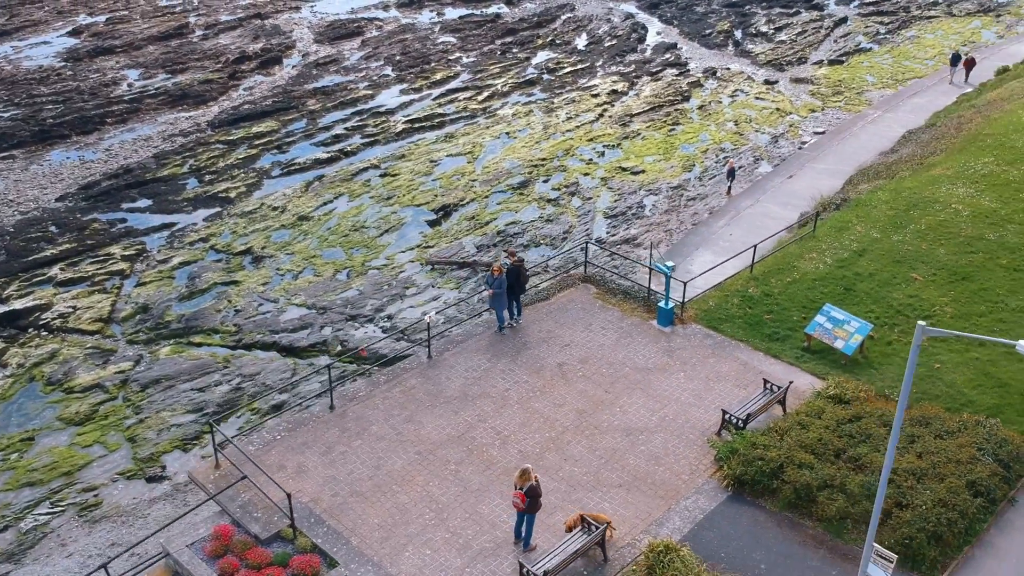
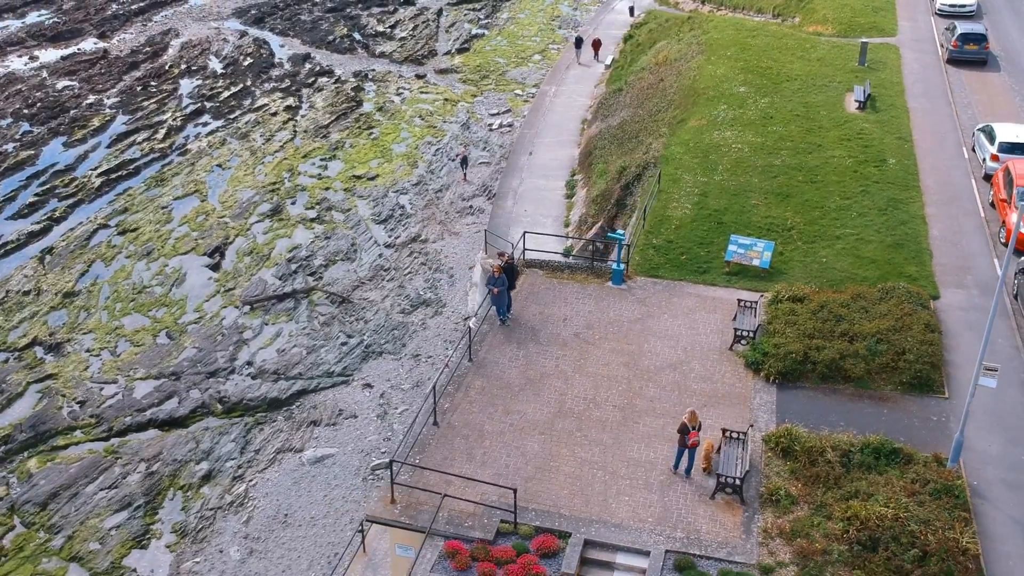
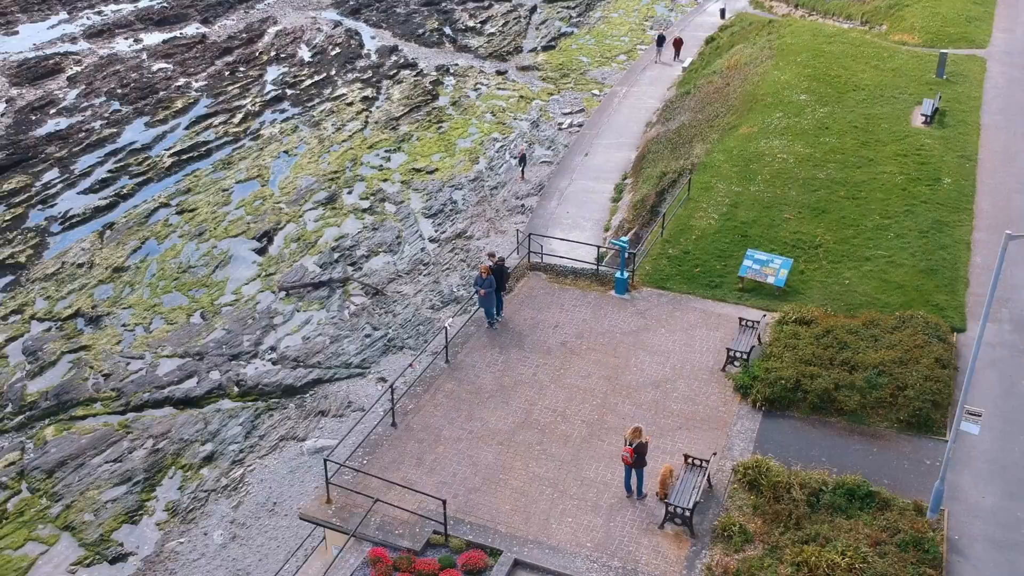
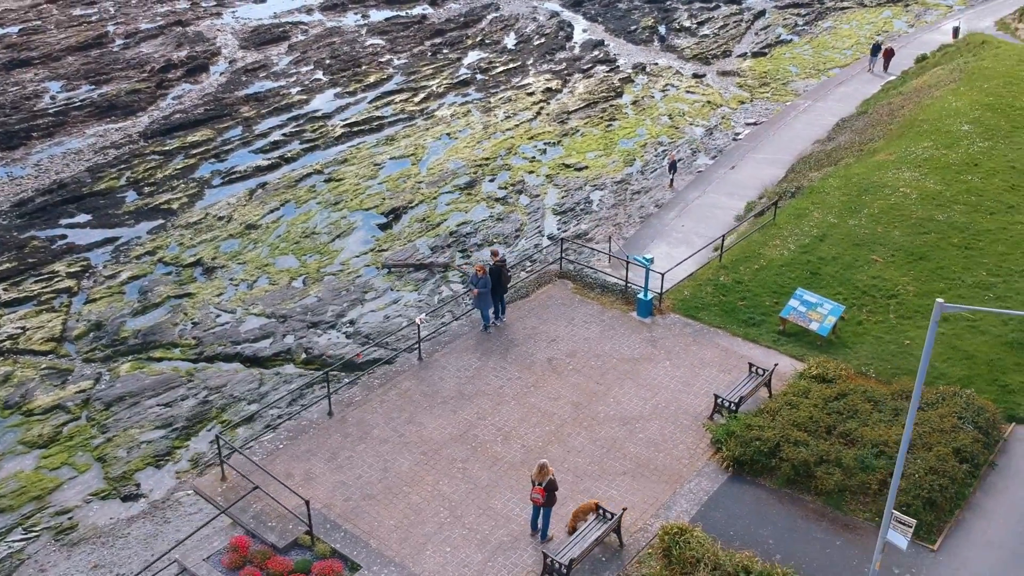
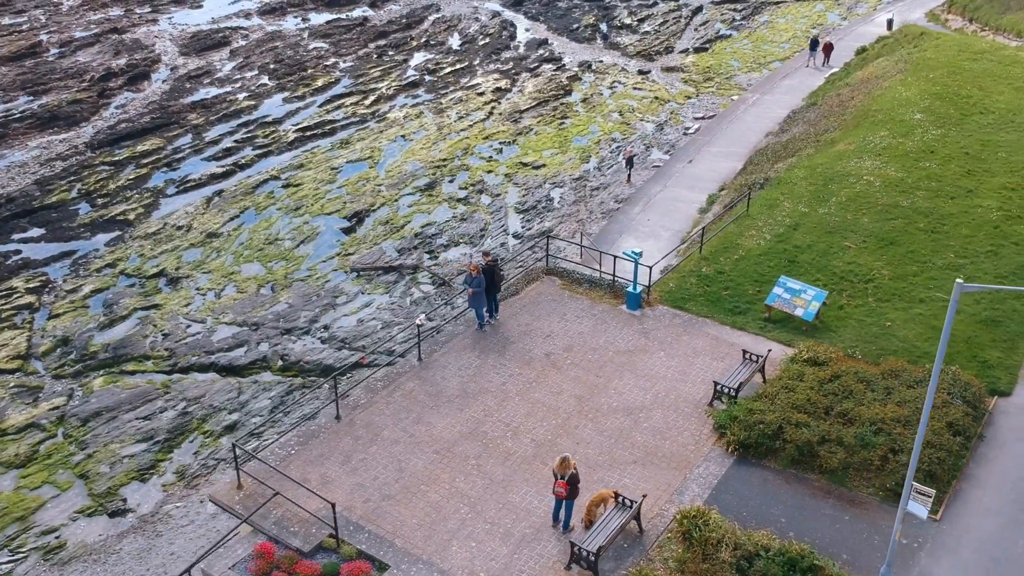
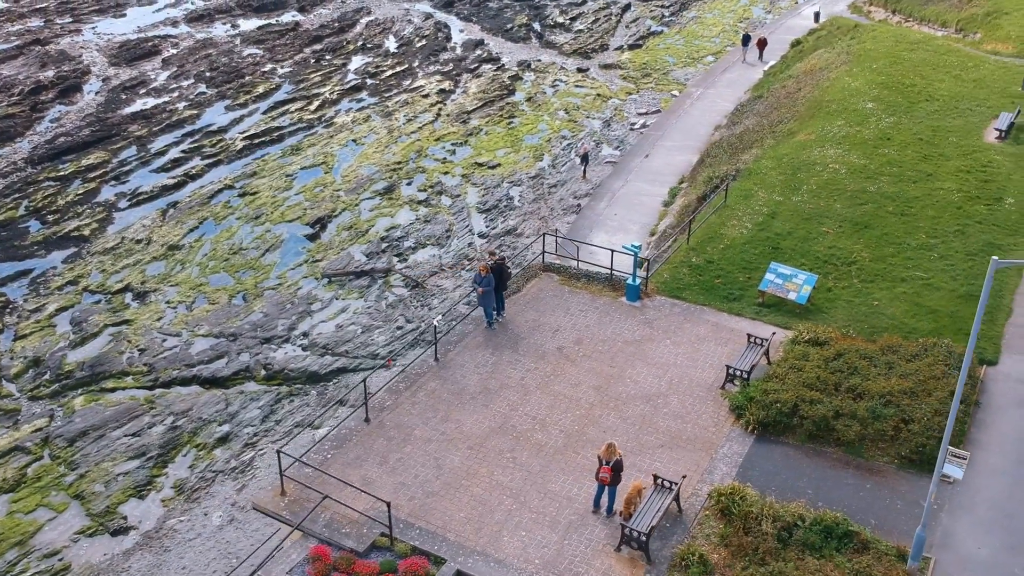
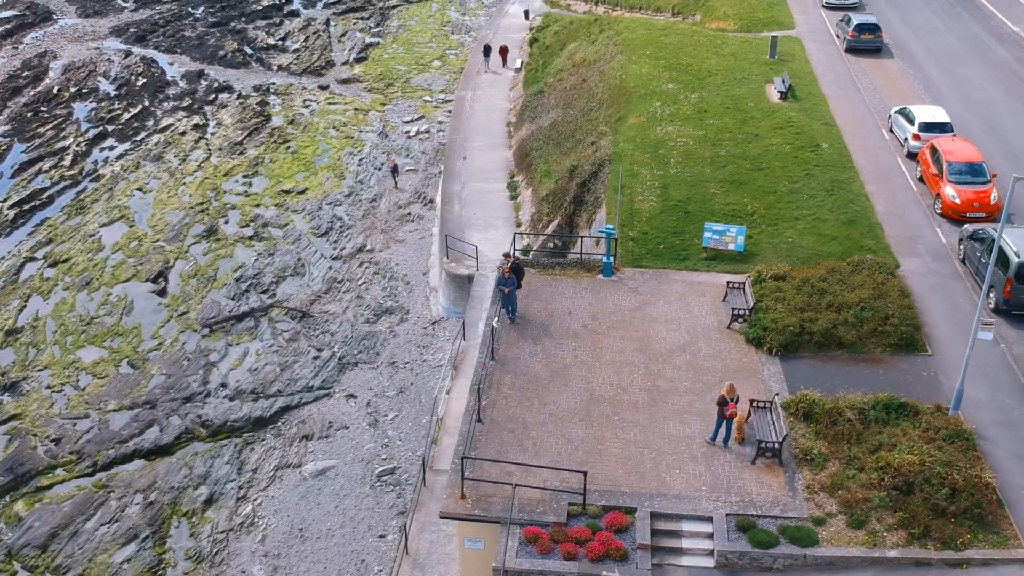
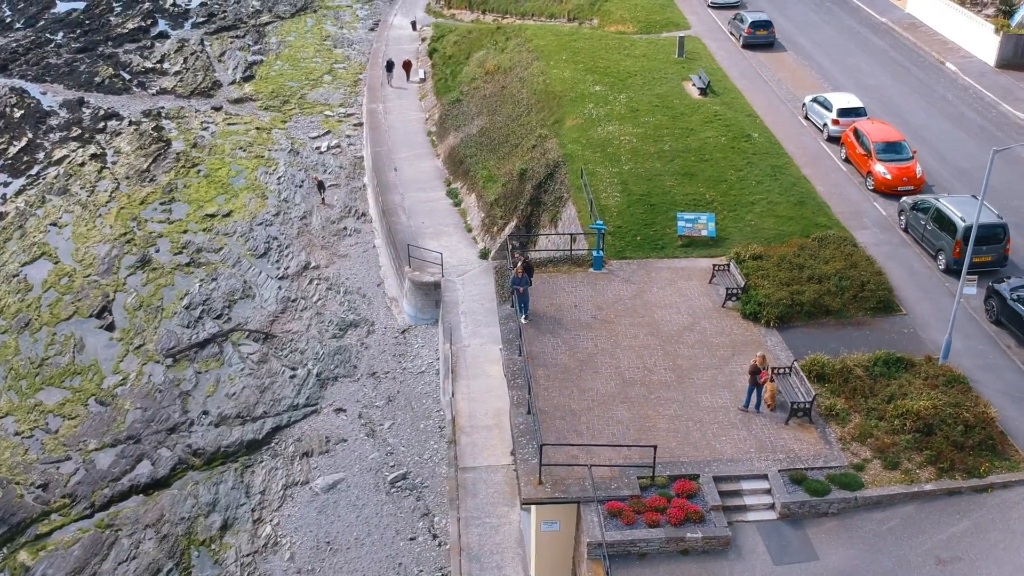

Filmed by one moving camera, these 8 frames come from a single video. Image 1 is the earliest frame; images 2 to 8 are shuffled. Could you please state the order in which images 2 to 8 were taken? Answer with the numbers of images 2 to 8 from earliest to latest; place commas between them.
4, 5, 6, 3, 2, 7, 8
